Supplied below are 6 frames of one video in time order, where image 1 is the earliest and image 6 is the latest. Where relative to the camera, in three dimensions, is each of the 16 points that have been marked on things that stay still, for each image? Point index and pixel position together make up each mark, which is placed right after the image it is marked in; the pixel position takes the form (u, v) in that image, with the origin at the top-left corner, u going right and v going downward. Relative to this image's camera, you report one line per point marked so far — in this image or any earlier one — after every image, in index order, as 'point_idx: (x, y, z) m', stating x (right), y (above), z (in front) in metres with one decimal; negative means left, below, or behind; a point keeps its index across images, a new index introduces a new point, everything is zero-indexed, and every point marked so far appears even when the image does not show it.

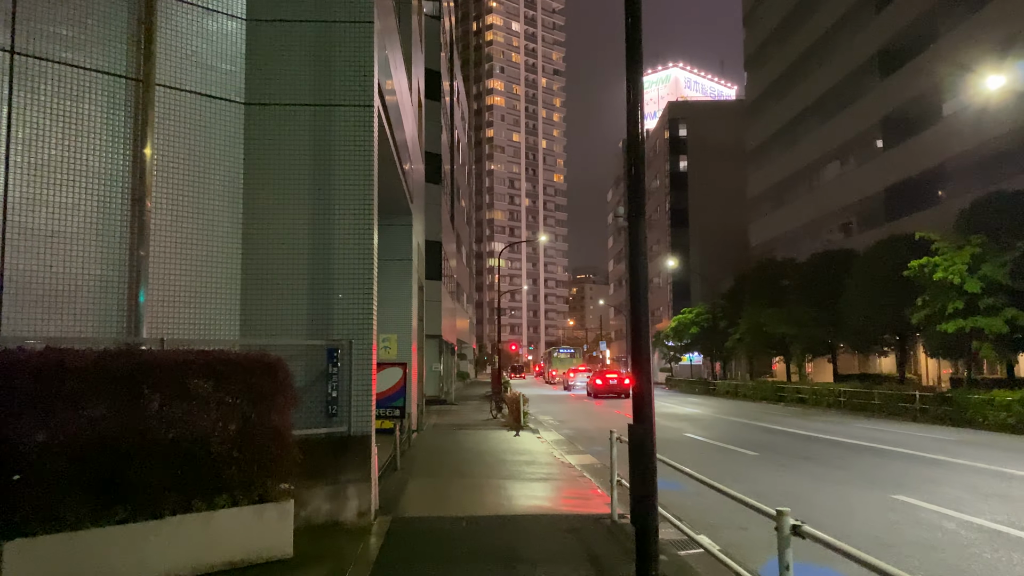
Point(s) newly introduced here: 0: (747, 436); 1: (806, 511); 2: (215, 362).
0: (+5.0, -3.1, +17.7) m
1: (+3.0, -2.2, +8.5) m
2: (-2.0, -0.5, +5.8) m
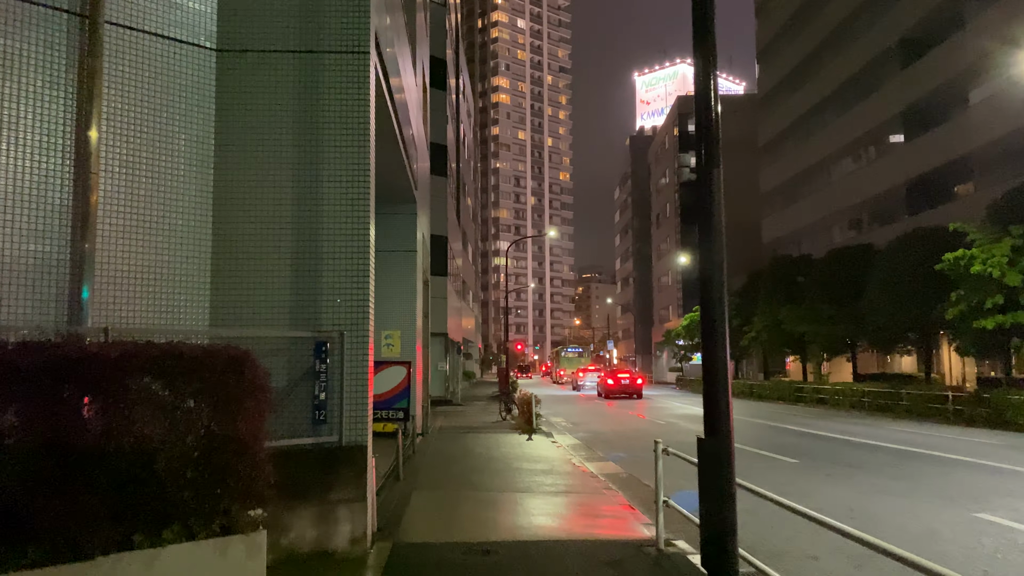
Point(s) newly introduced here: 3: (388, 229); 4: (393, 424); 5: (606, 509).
0: (+5.2, -3.0, +16.4) m
1: (+3.2, -2.1, +7.2) m
2: (-1.9, -0.4, +4.5) m
3: (-2.5, +1.2, +17.4) m
4: (-2.2, -2.6, +16.0) m
5: (+0.9, -2.2, +8.3) m
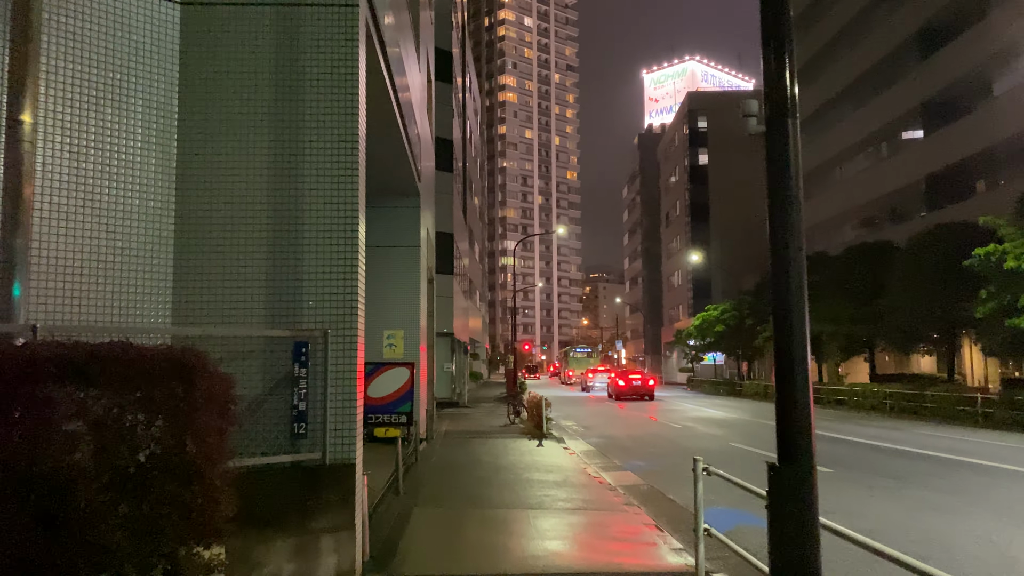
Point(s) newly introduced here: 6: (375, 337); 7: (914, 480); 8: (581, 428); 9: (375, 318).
0: (+5.4, -2.9, +15.5) m
1: (+3.3, -2.0, +6.3) m
2: (-1.8, -0.3, +3.6) m
3: (-2.4, +1.3, +16.5) m
4: (-2.1, -2.6, +15.1) m
5: (+1.0, -2.1, +7.4) m
6: (-2.6, -1.0, +16.1) m
7: (+5.0, -2.4, +10.4) m
8: (+1.6, -3.3, +19.7) m
9: (-2.6, -0.6, +16.1) m
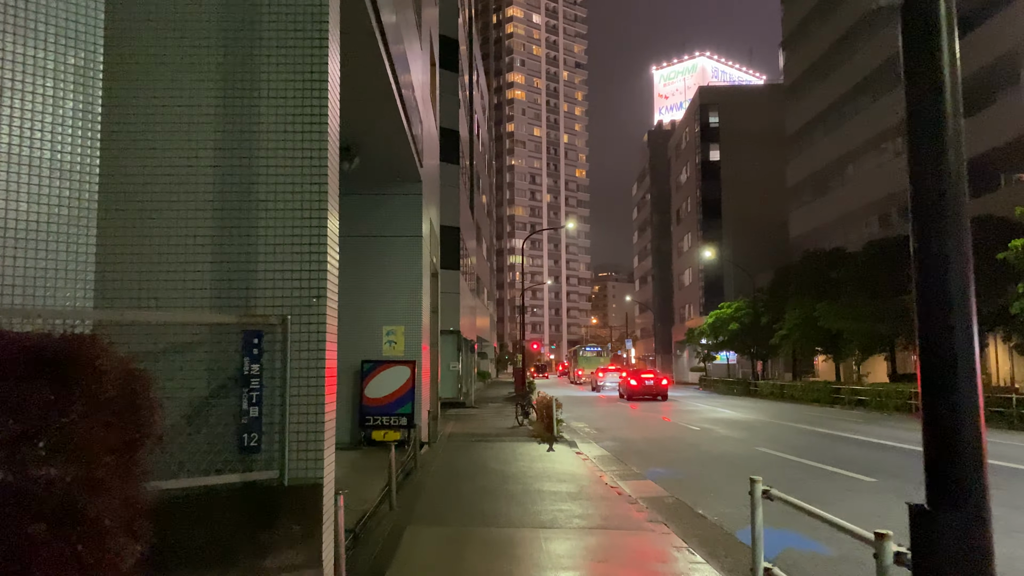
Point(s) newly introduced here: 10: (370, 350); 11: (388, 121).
0: (+5.5, -2.8, +14.4) m
1: (+3.3, -1.9, +5.2) m
2: (-1.8, -0.2, +2.6) m
3: (-2.2, +1.4, +15.4) m
4: (-1.9, -2.4, +14.1) m
5: (+1.1, -2.0, +6.3) m
6: (-2.4, -0.8, +15.0) m
7: (+5.1, -2.2, +9.2) m
8: (+1.8, -3.2, +18.6) m
9: (-2.4, -0.5, +15.1) m
10: (-2.5, -1.1, +15.0) m
11: (-1.8, +2.5, +12.4) m
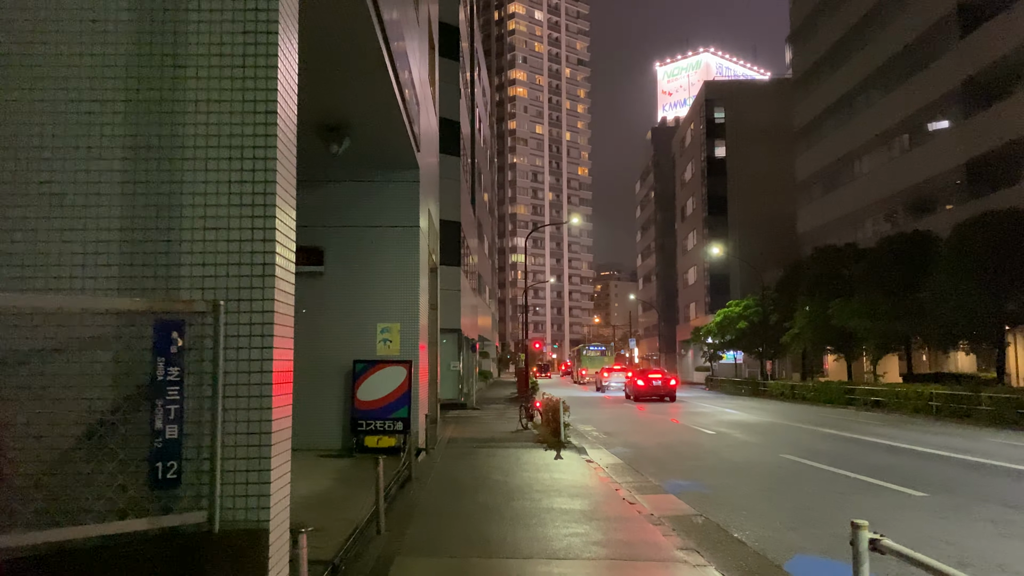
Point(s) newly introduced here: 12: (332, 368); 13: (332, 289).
0: (+5.6, -2.7, +13.2) m
1: (+3.4, -1.8, +4.0) m
2: (-1.7, -0.1, +1.5) m
3: (-2.1, +1.5, +14.3) m
4: (-1.9, -2.3, +13.0) m
5: (+1.2, -1.9, +5.2) m
6: (-2.4, -0.7, +13.9) m
7: (+5.1, -2.2, +8.1) m
8: (+1.9, -3.1, +17.5) m
9: (-2.4, -0.4, +14.0) m
10: (-2.5, -1.0, +13.9) m
11: (-1.7, +2.6, +11.3) m
12: (-3.0, -1.3, +13.8) m
13: (-3.0, 0.0, +14.1) m
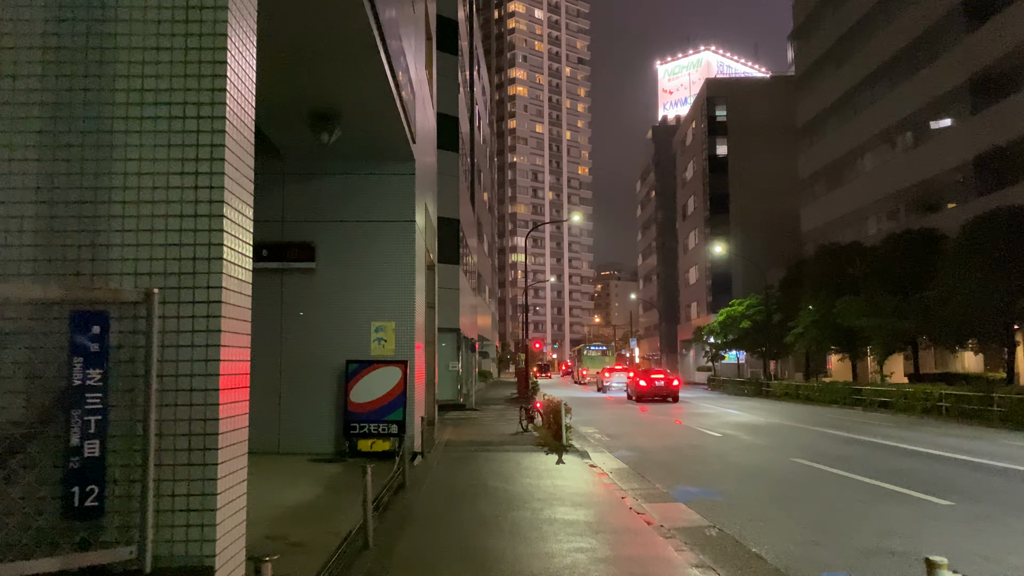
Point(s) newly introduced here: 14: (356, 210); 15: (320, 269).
0: (+5.6, -2.6, +12.7) m
1: (+3.4, -1.8, +3.5) m
2: (-1.7, -0.1, +0.9) m
3: (-2.1, +1.6, +13.8) m
4: (-1.9, -2.3, +12.4) m
5: (+1.1, -1.9, +4.6) m
6: (-2.4, -0.7, +13.4) m
7: (+5.1, -2.1, +7.6) m
8: (+1.9, -3.0, +17.0) m
9: (-2.4, -0.3, +13.4) m
10: (-2.5, -1.0, +13.3) m
11: (-1.8, +2.6, +10.8) m
12: (-3.0, -1.3, +13.2) m
13: (-3.0, 0.0, +13.5) m
14: (-2.5, +1.3, +13.6) m
15: (-3.1, +0.3, +13.5) m
